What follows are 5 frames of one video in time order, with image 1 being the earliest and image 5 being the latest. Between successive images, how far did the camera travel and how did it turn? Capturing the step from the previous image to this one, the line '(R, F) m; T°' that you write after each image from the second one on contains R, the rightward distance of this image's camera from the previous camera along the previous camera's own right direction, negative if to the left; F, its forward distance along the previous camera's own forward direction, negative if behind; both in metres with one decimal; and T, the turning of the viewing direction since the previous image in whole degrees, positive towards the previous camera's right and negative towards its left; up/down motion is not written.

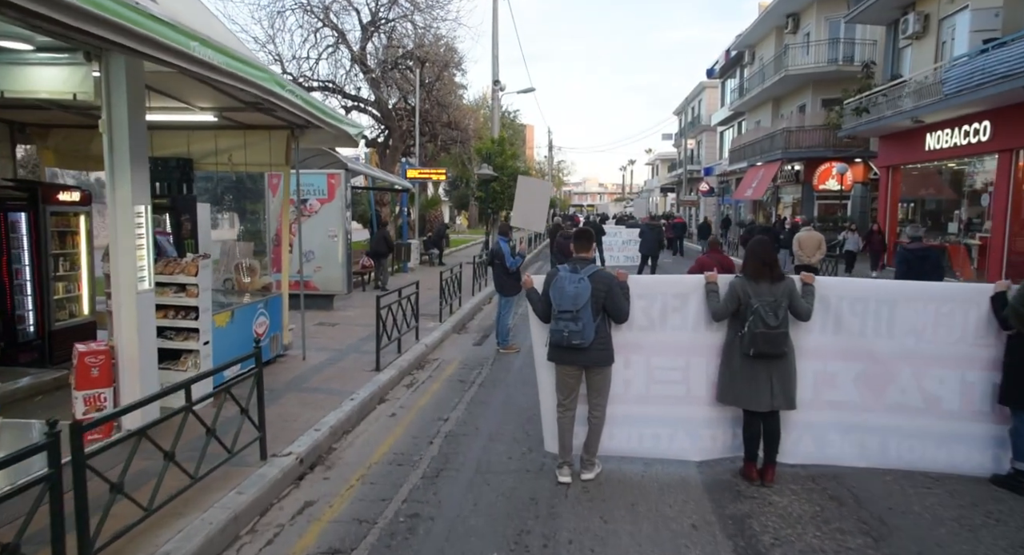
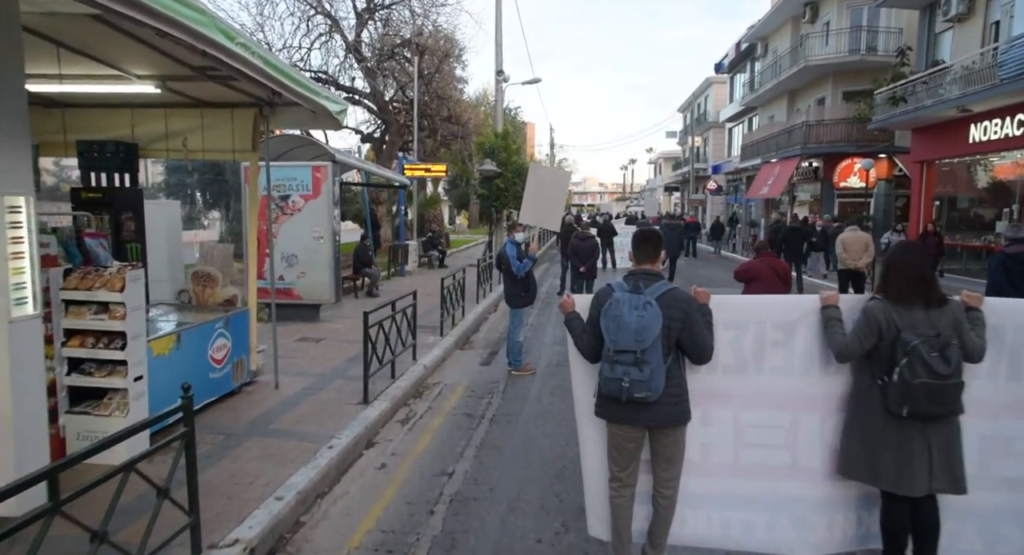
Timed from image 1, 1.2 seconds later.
(-0.2, +1.4) m; 0°
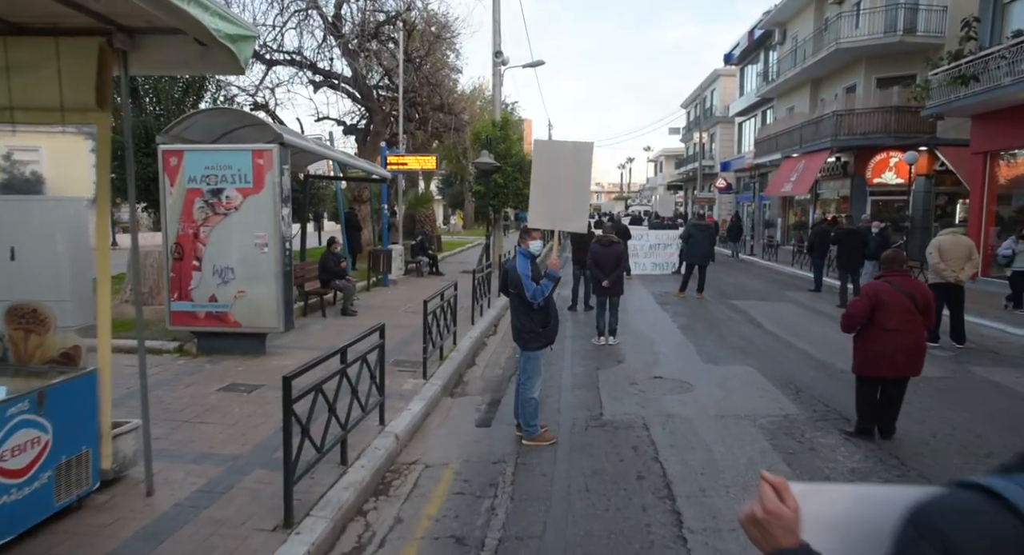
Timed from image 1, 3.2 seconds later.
(-0.1, +2.5) m; 0°
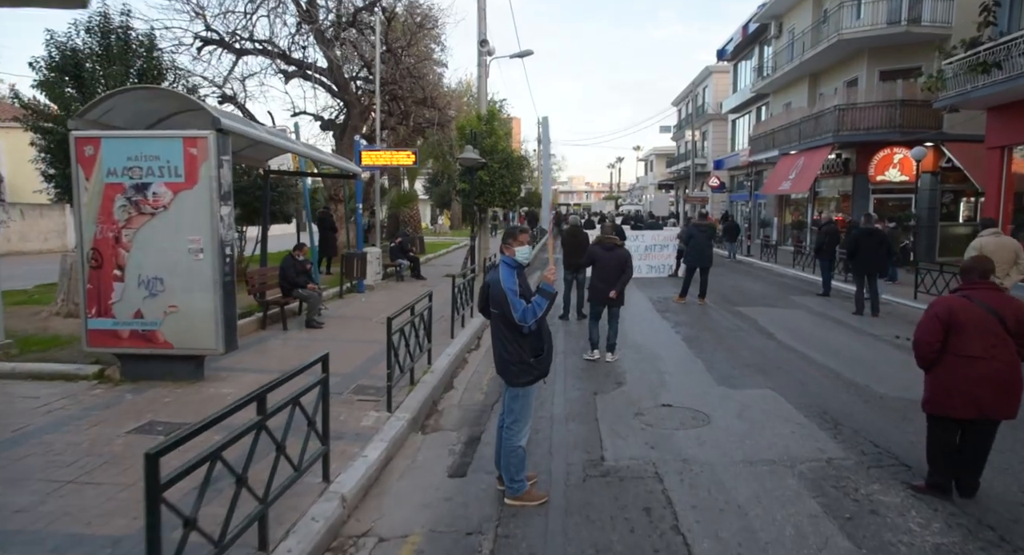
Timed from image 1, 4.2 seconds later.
(+0.1, +1.2) m; +1°
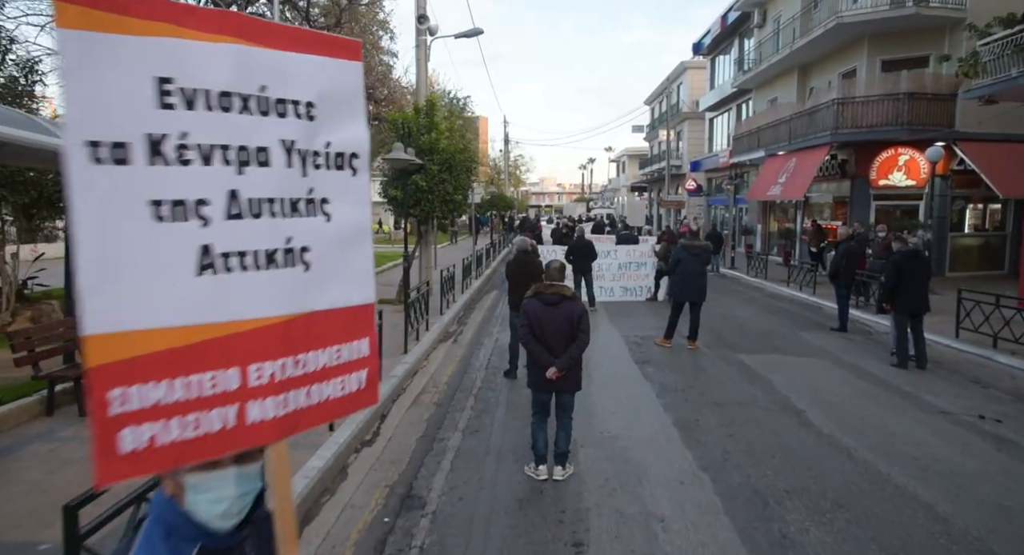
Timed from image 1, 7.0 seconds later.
(+0.7, +3.2) m; +2°
